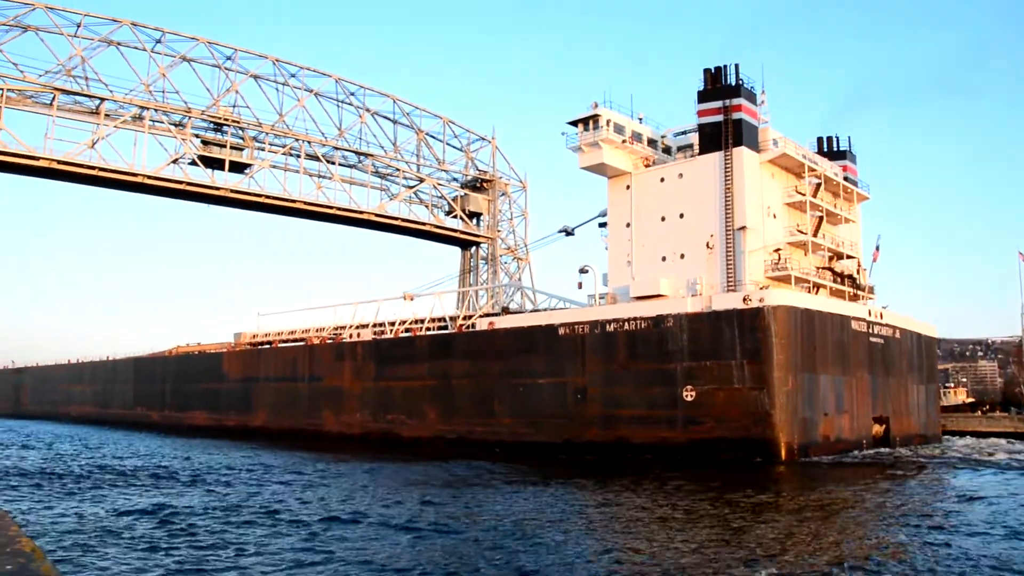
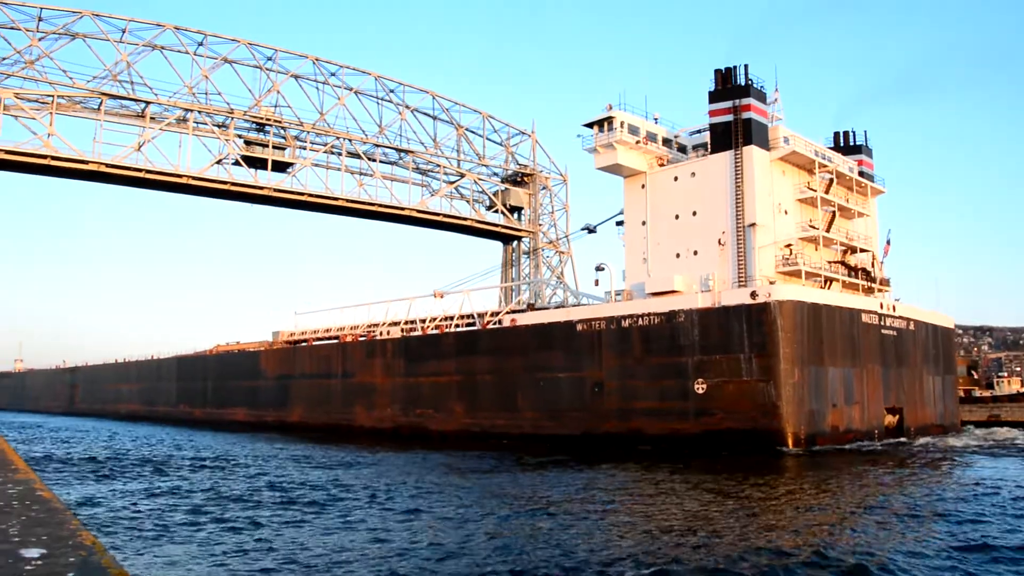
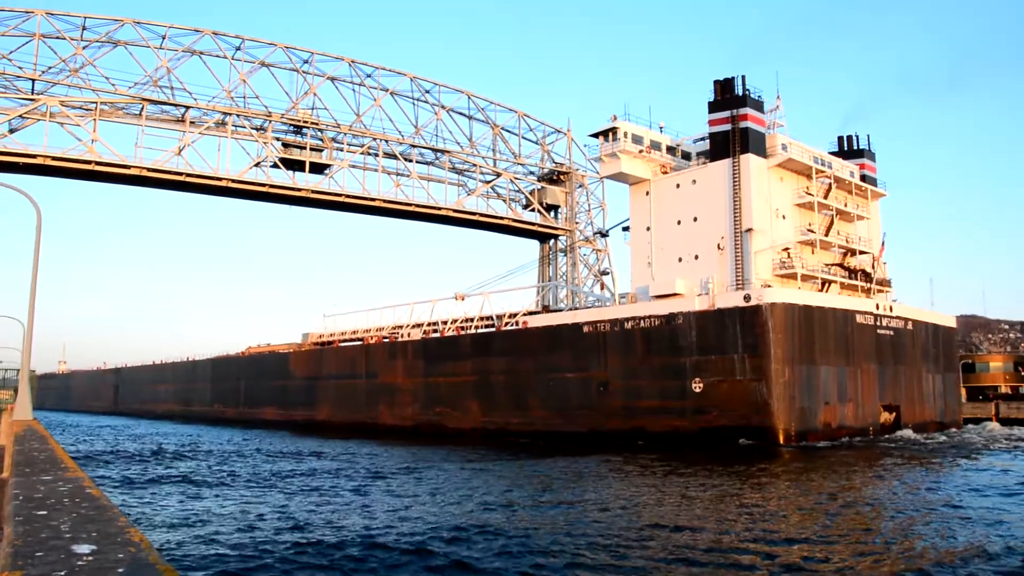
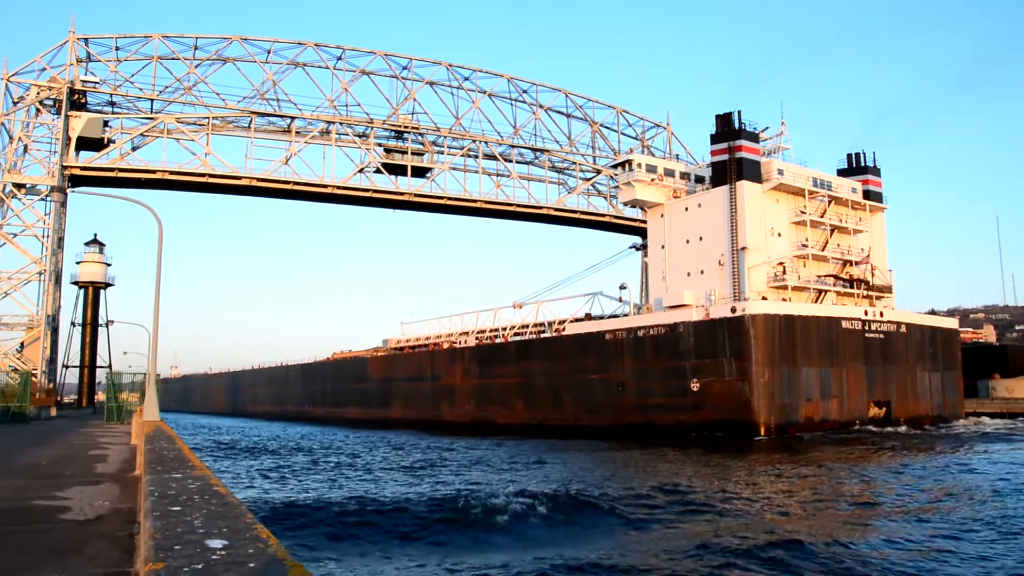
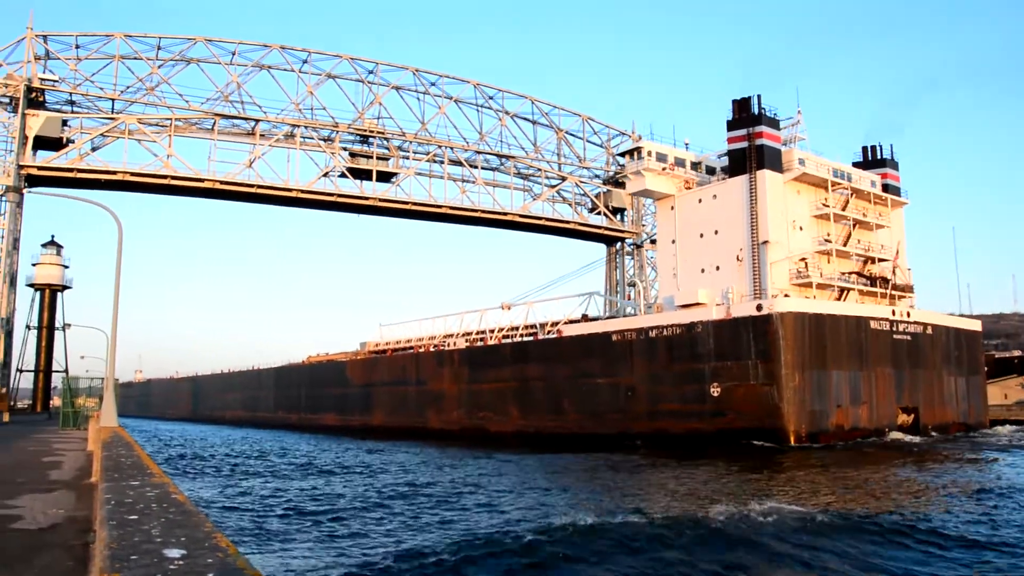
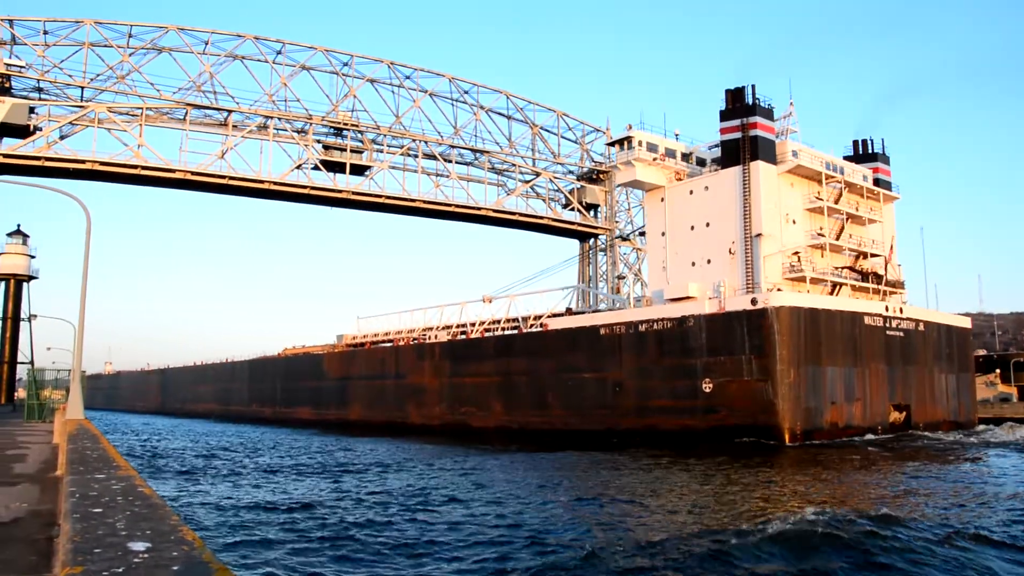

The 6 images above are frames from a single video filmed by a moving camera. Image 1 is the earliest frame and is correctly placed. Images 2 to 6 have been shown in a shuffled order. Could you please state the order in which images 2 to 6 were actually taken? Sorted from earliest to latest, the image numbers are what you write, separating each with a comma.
2, 3, 6, 5, 4
